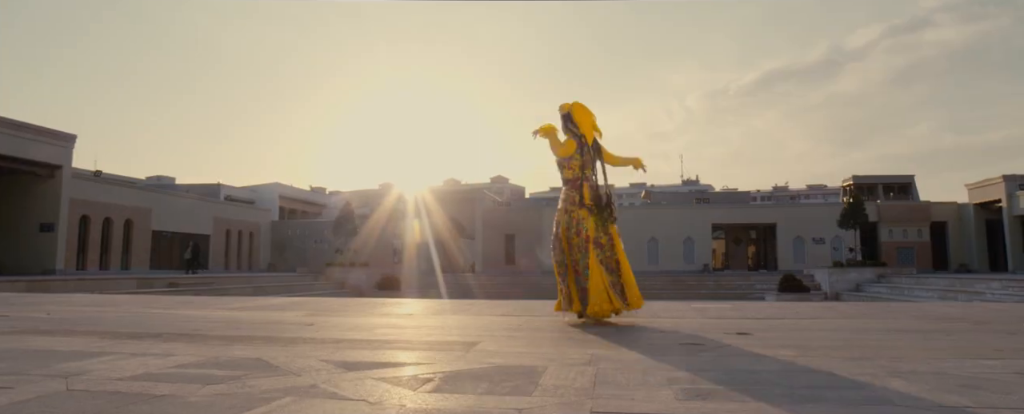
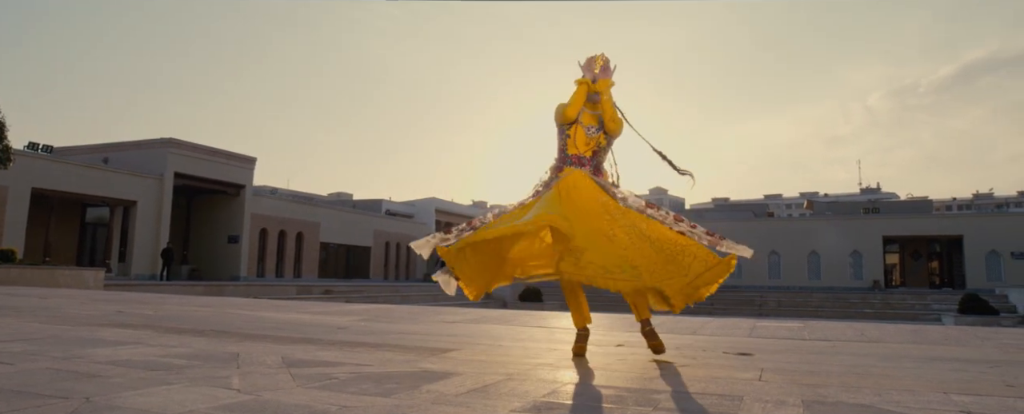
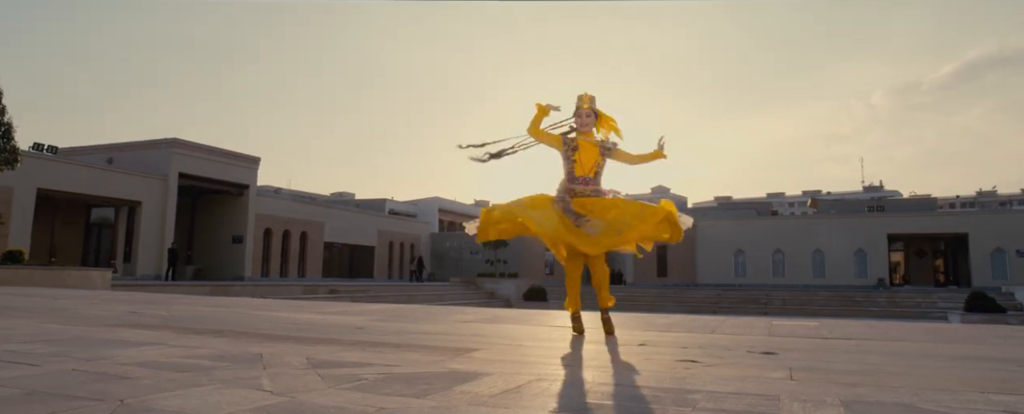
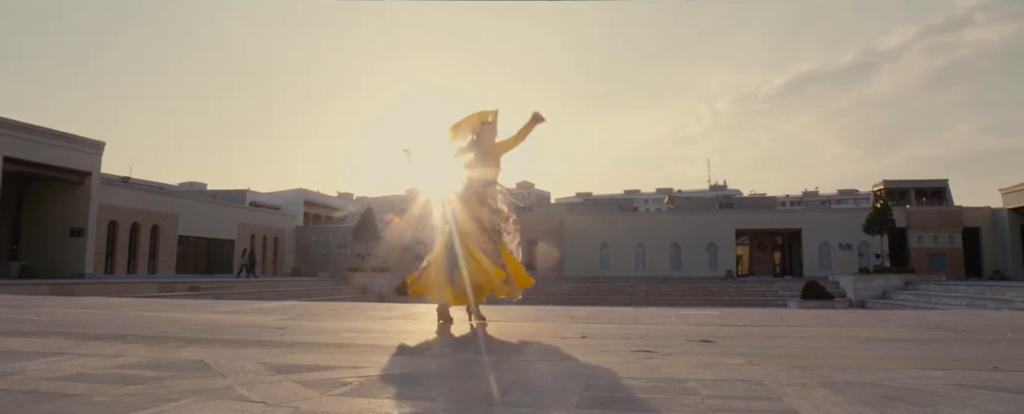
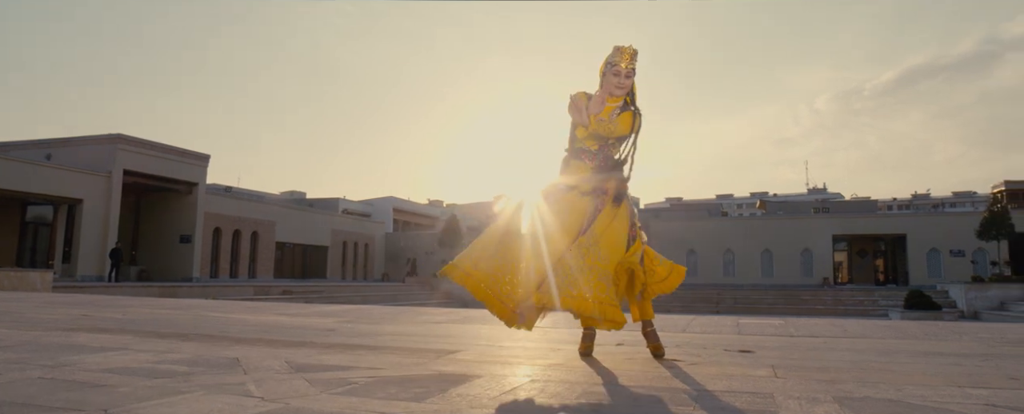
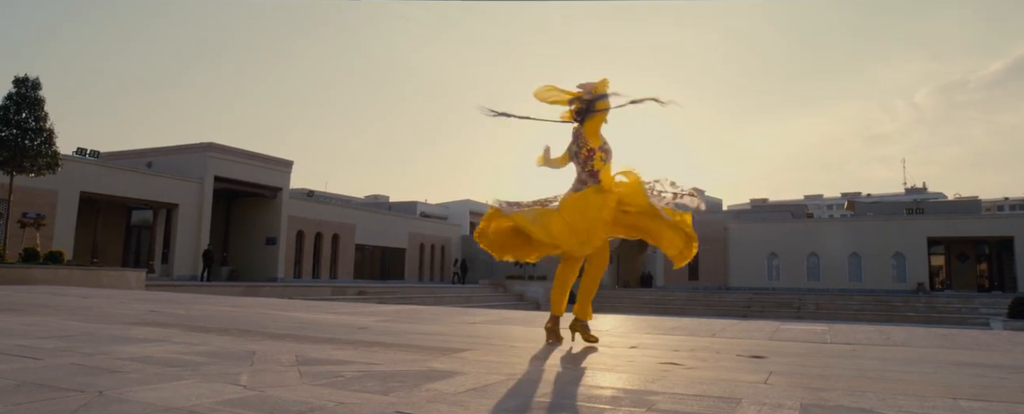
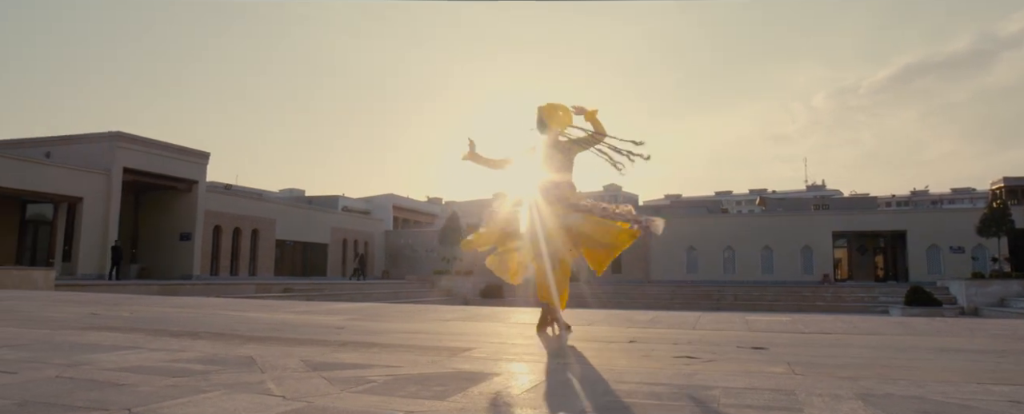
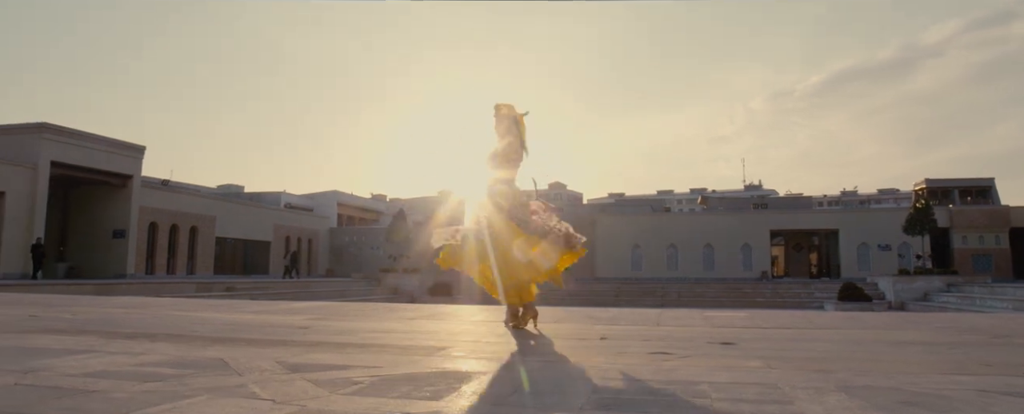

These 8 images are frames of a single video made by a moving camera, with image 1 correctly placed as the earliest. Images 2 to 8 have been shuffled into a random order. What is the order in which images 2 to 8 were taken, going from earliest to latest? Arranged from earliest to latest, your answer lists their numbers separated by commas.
4, 8, 7, 3, 6, 2, 5
